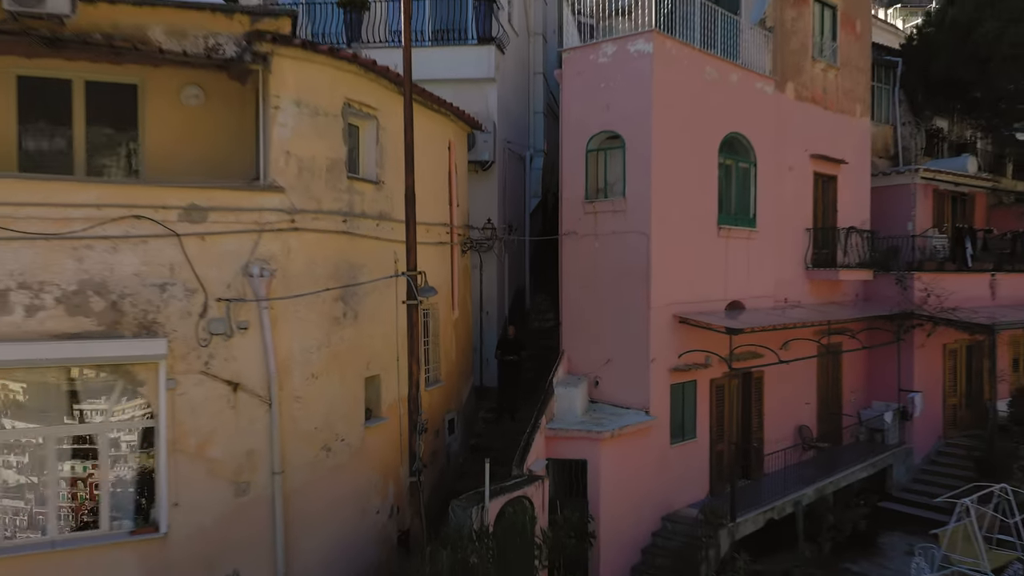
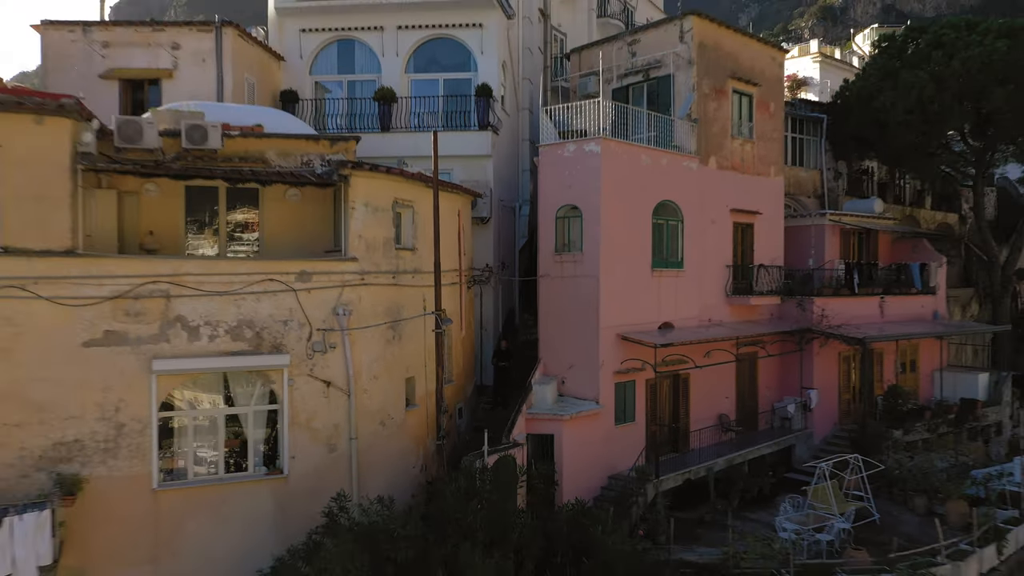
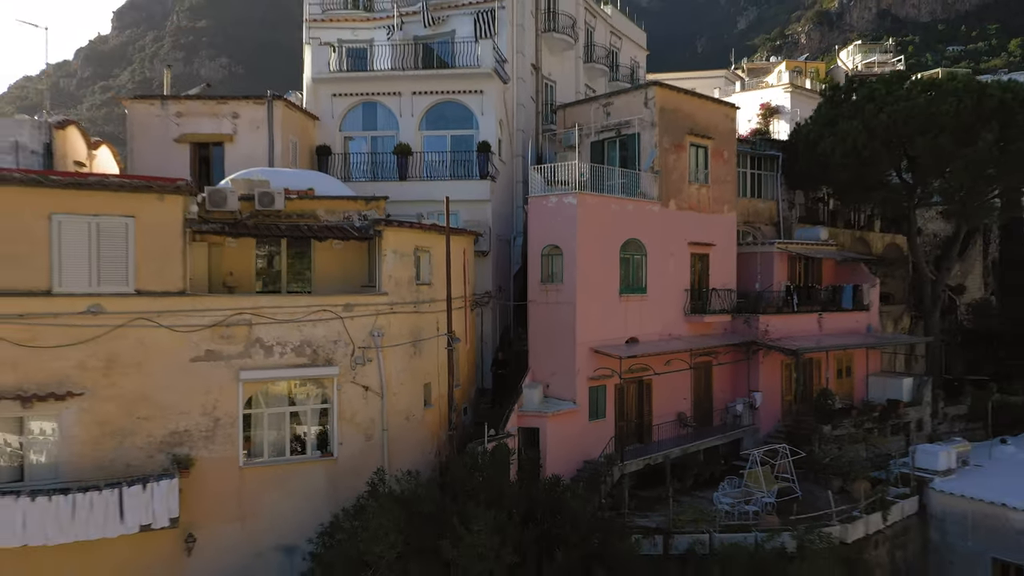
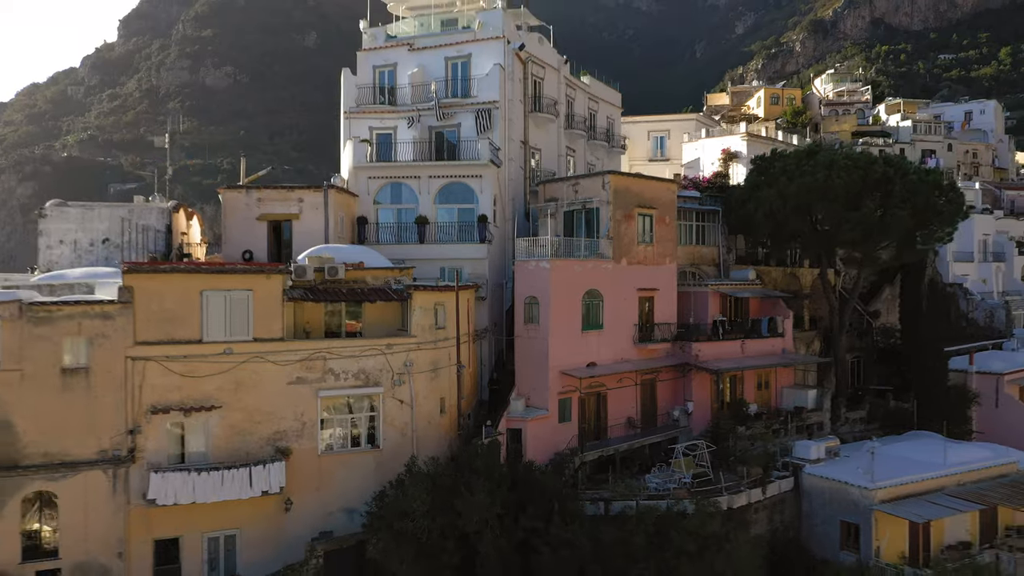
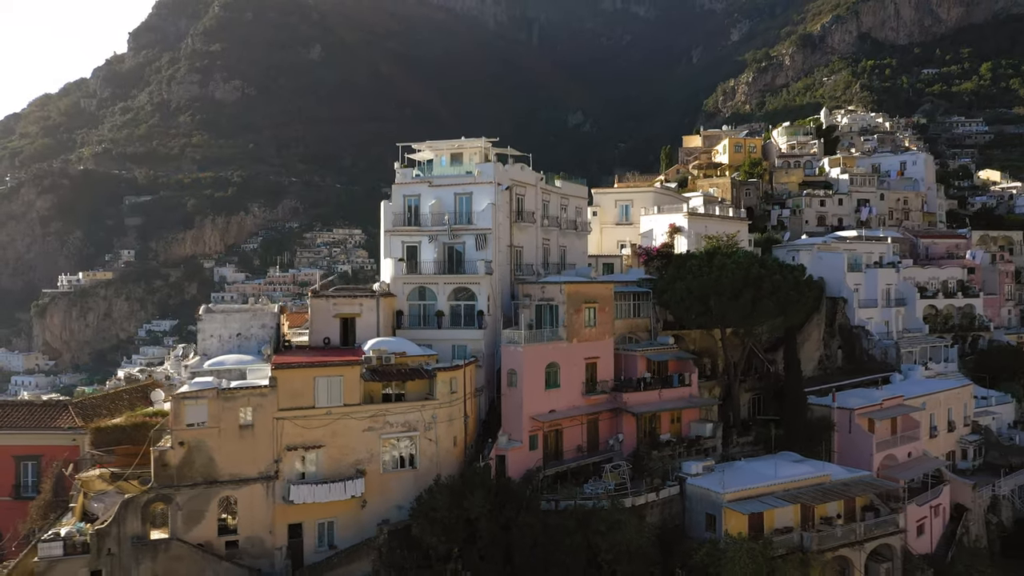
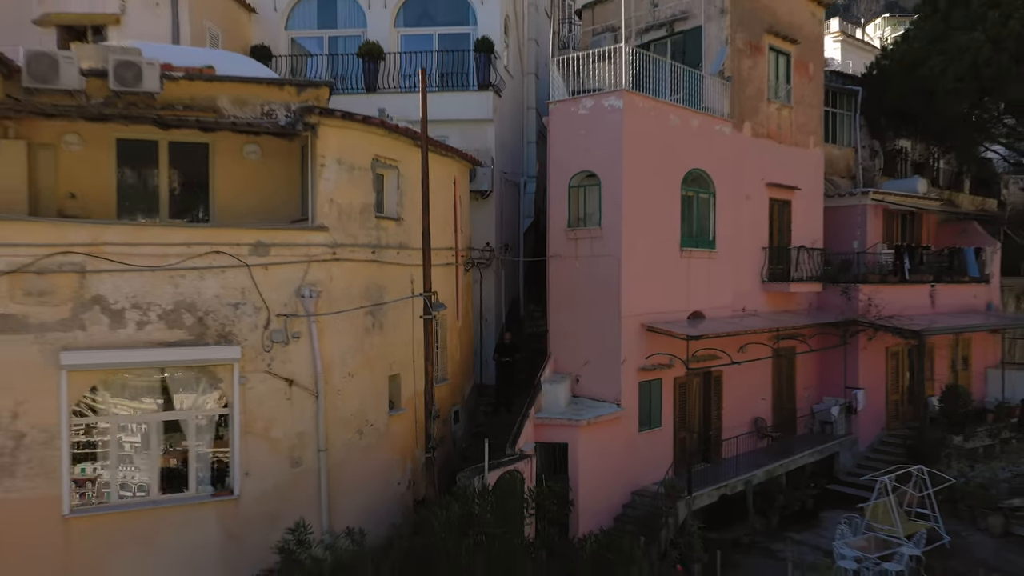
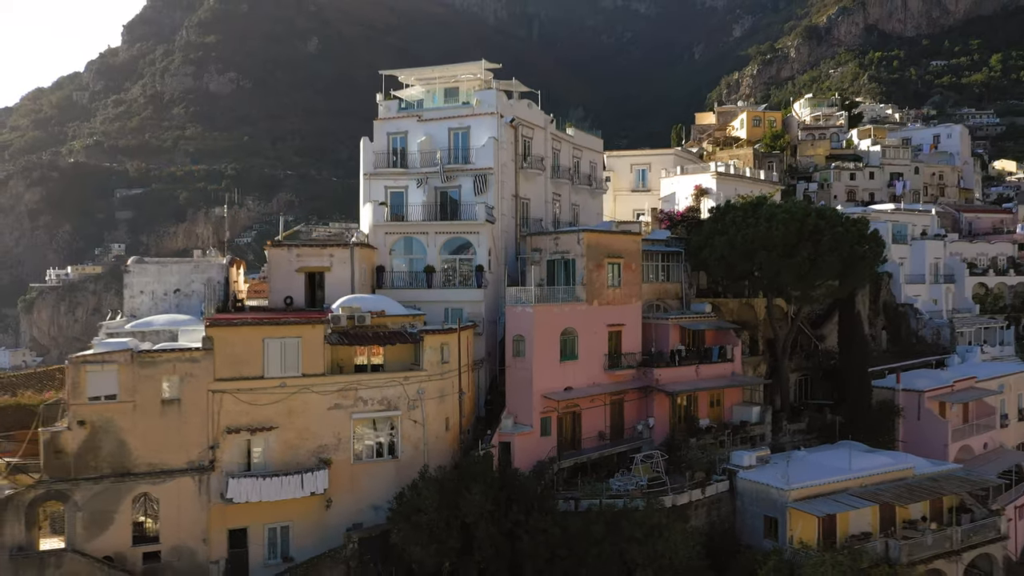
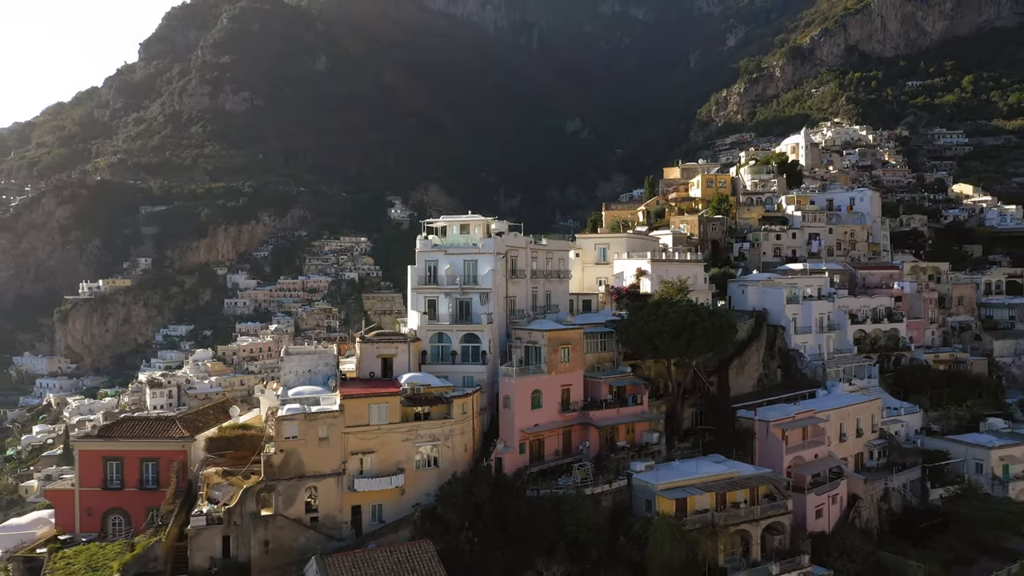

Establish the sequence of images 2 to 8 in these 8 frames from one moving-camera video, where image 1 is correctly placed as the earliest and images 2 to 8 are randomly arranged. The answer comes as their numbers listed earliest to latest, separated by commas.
6, 2, 3, 4, 7, 5, 8
